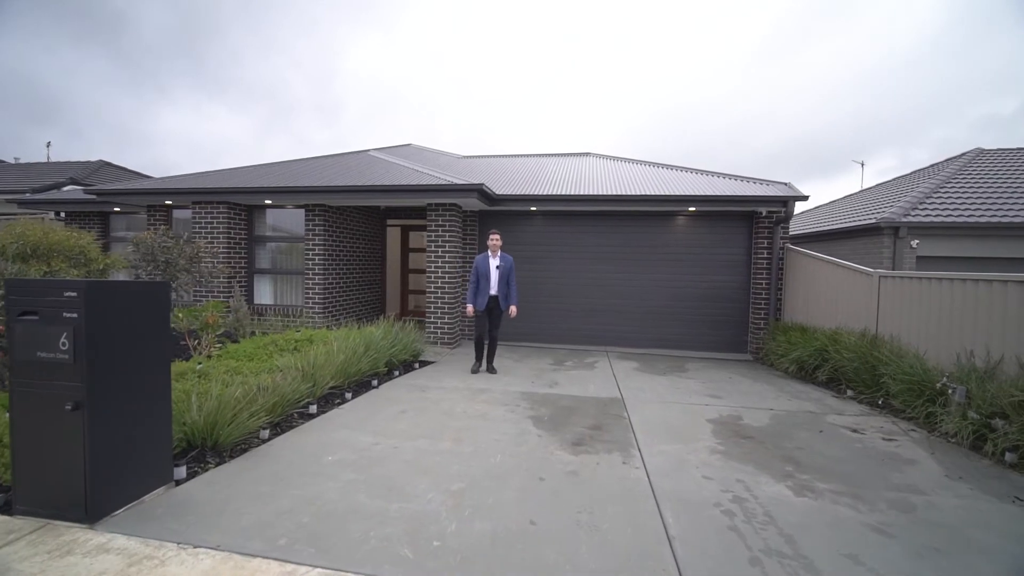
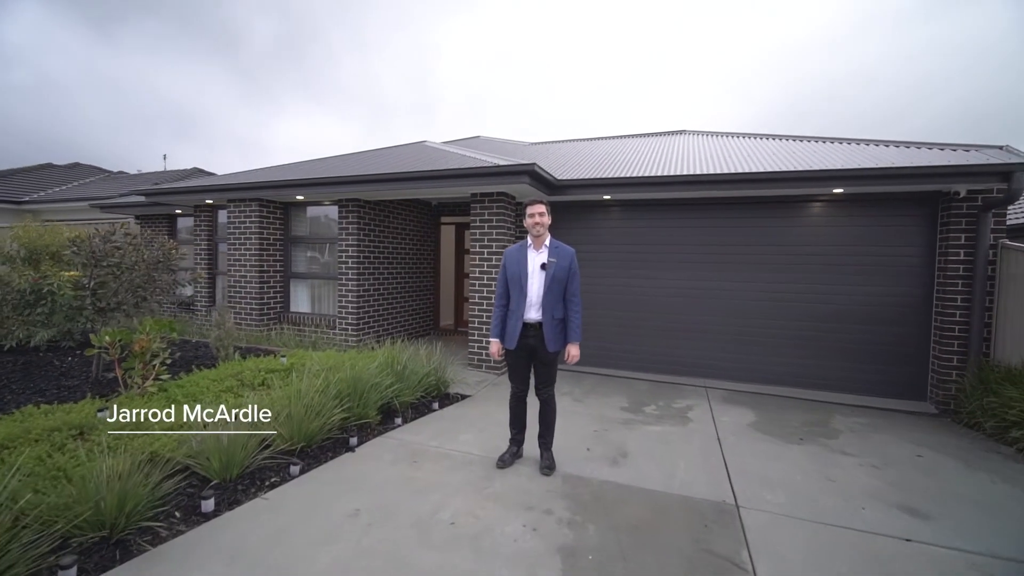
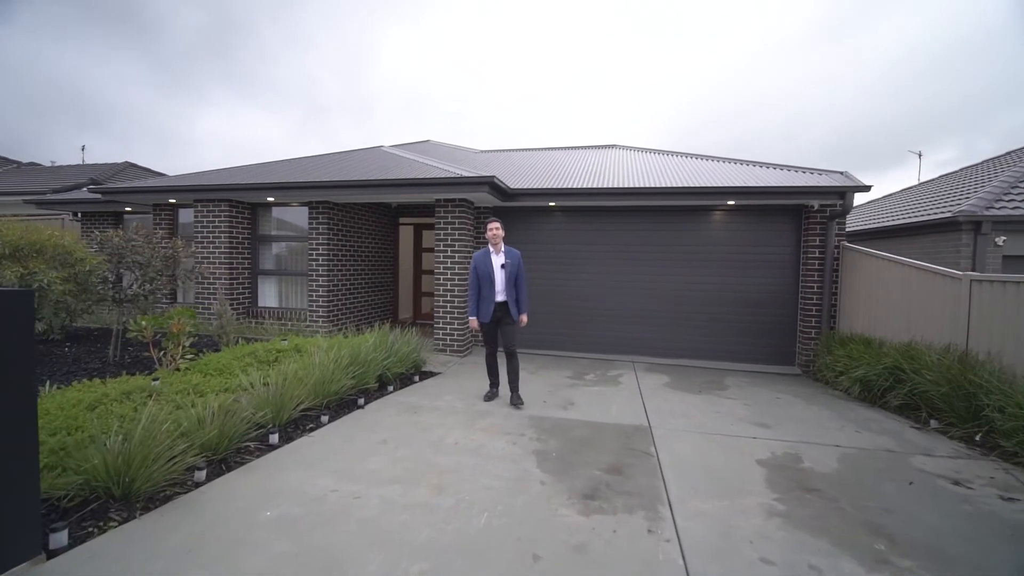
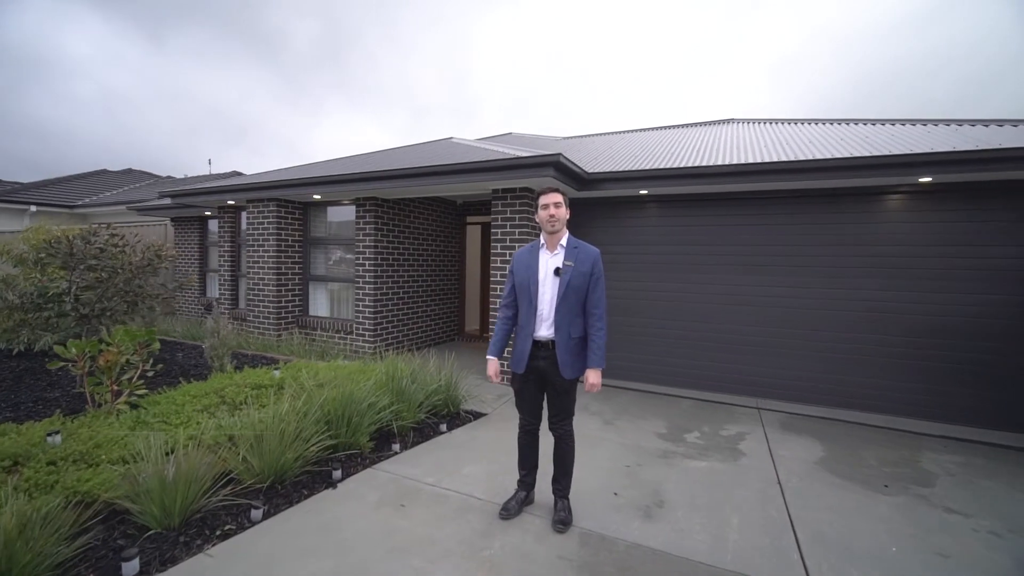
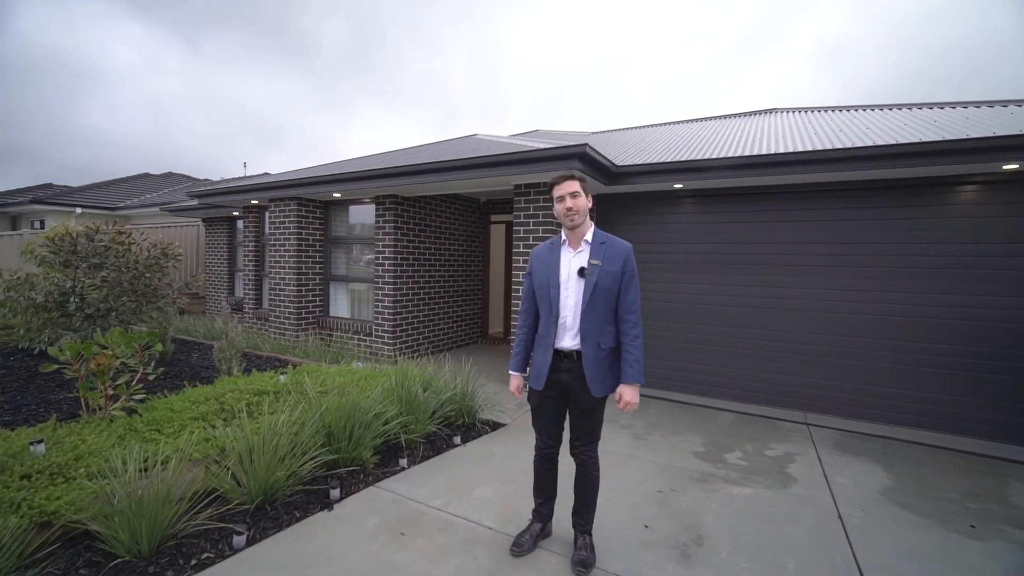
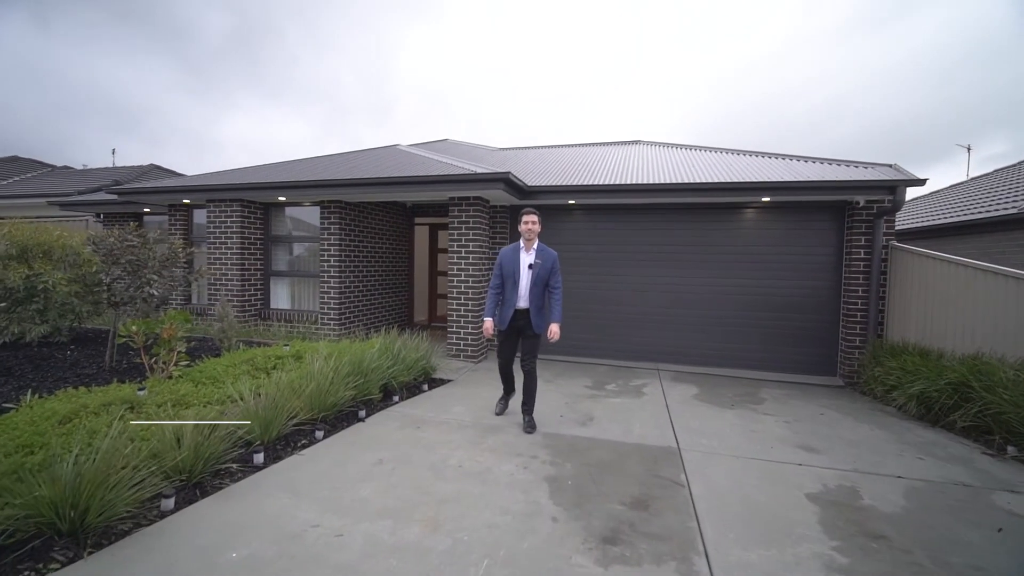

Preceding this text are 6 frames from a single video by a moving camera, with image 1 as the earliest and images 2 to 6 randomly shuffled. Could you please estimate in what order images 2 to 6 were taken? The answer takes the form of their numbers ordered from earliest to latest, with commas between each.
3, 6, 2, 4, 5
